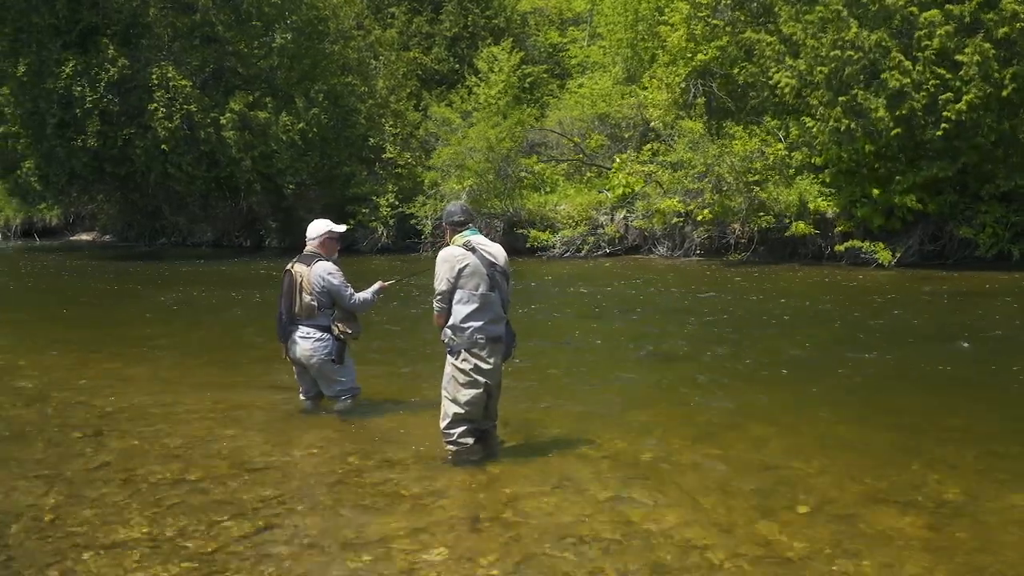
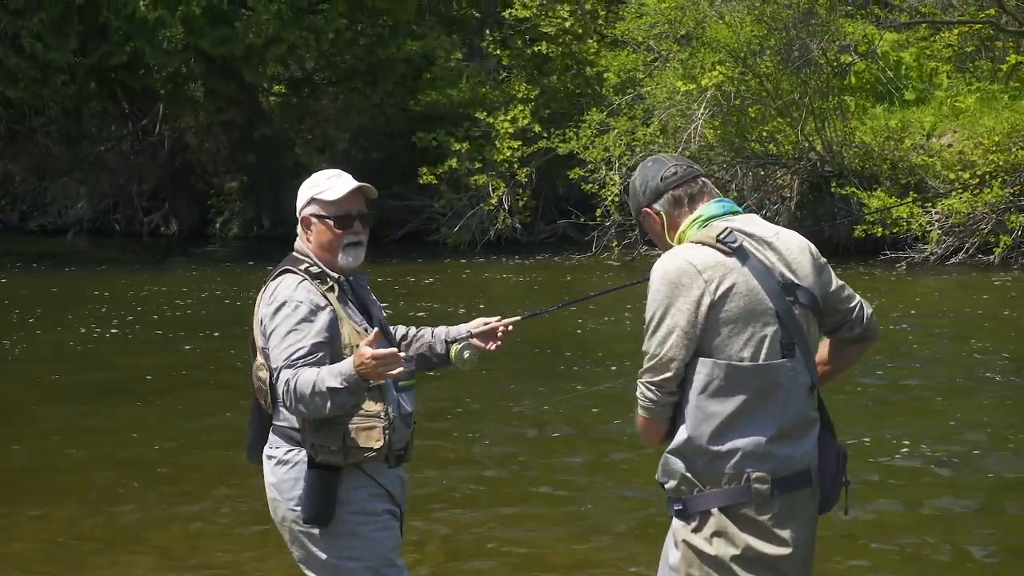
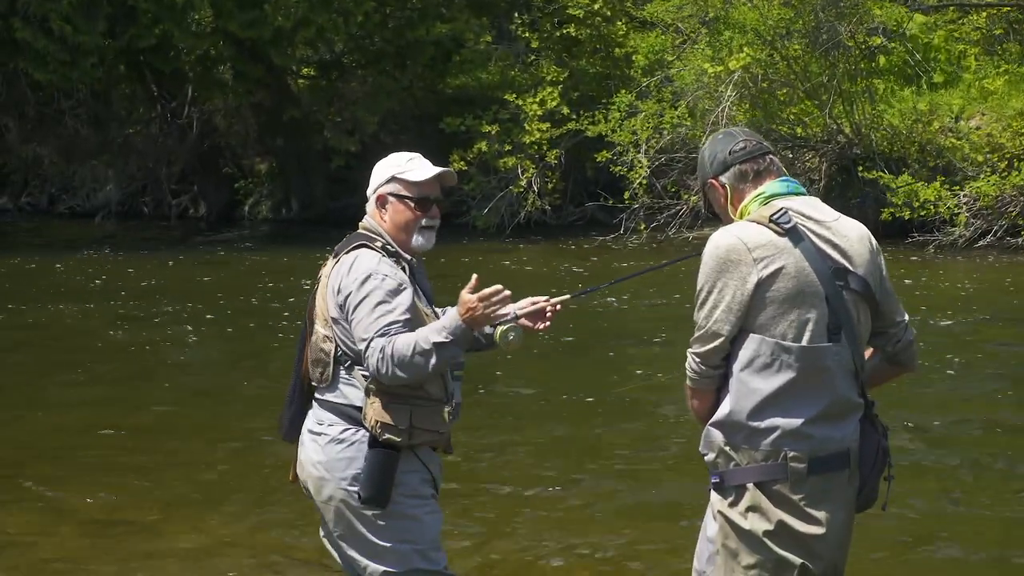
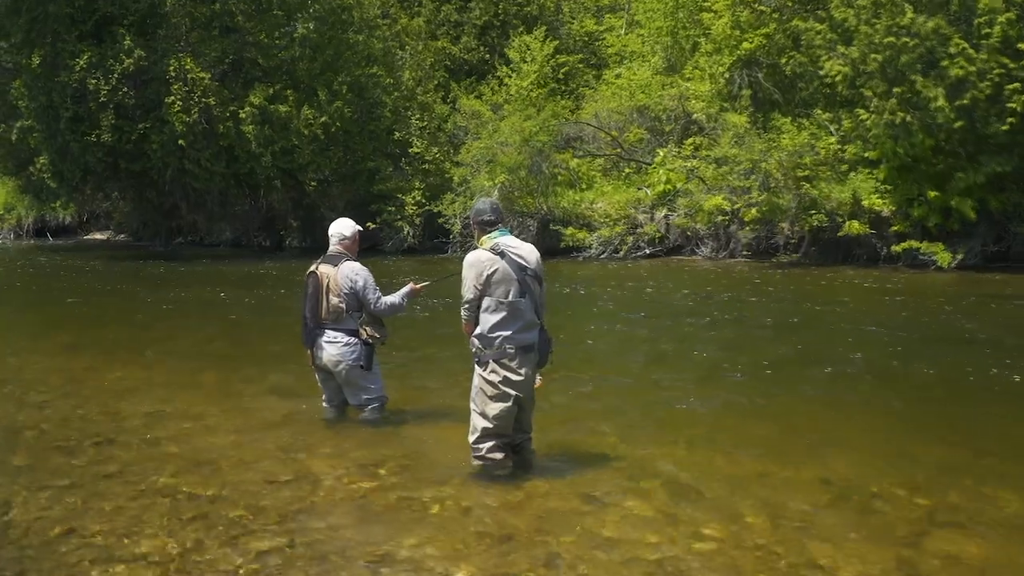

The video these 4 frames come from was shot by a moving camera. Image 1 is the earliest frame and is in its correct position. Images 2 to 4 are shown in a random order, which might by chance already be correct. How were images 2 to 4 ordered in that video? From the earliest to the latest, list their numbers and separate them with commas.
4, 3, 2
